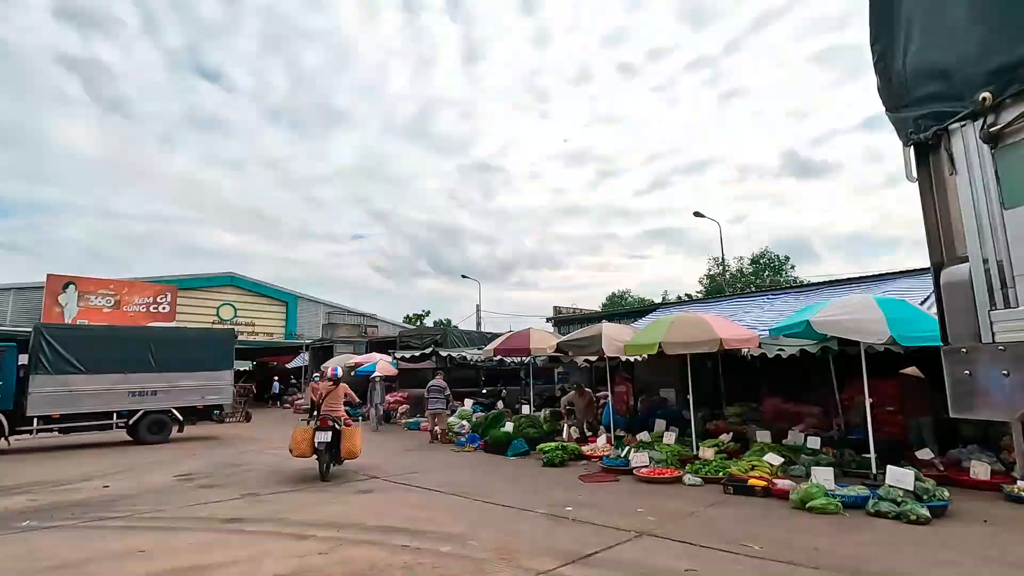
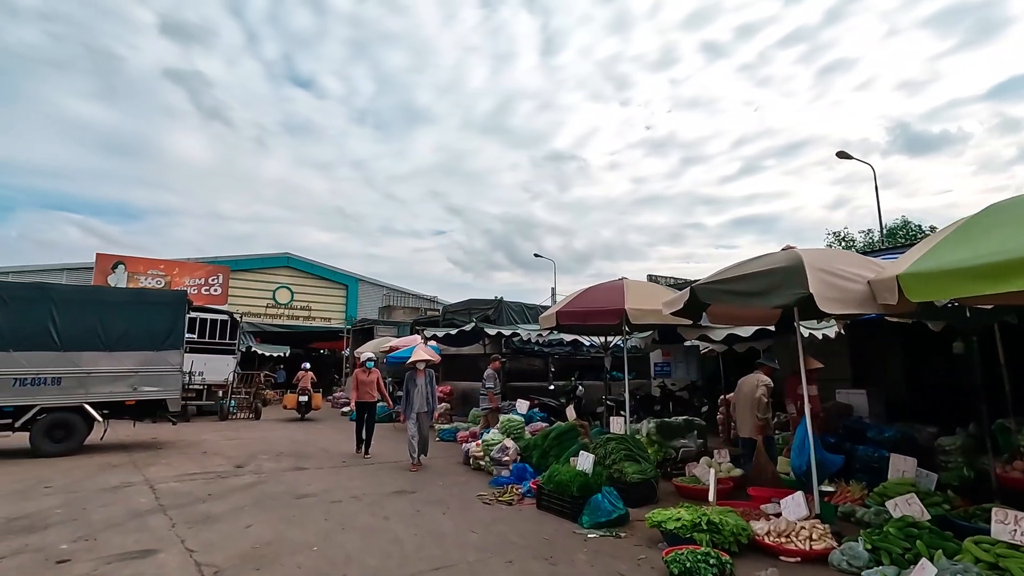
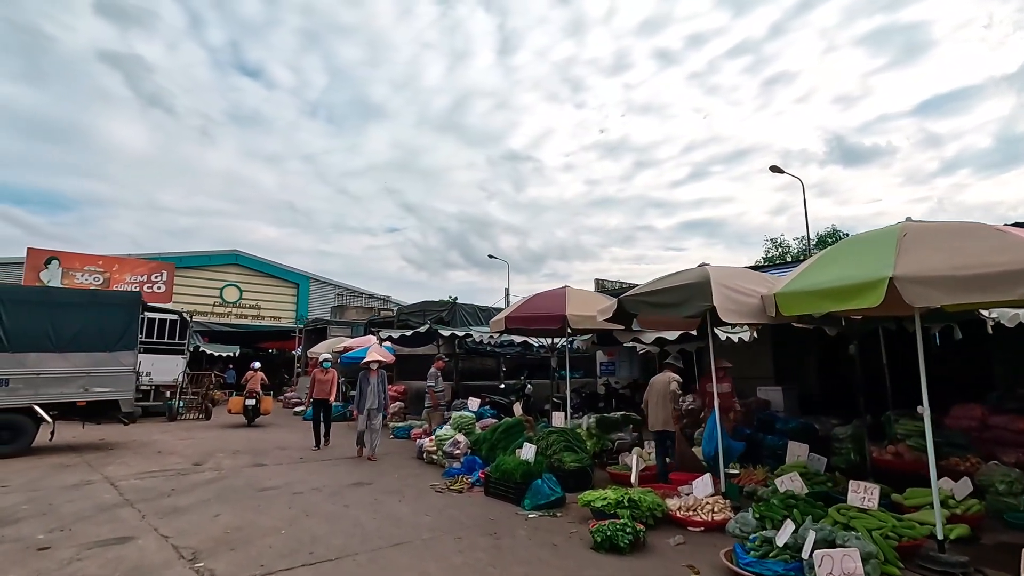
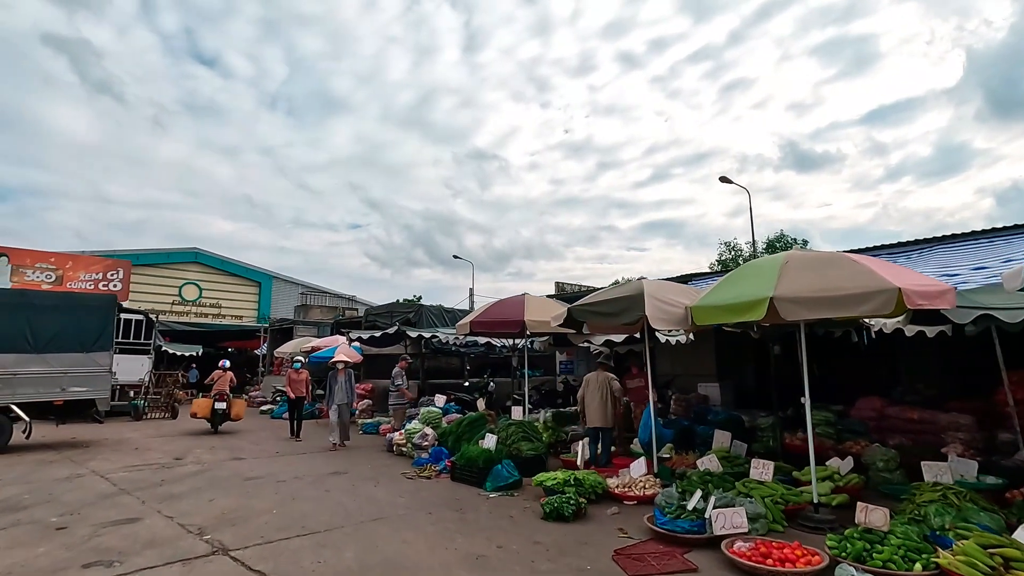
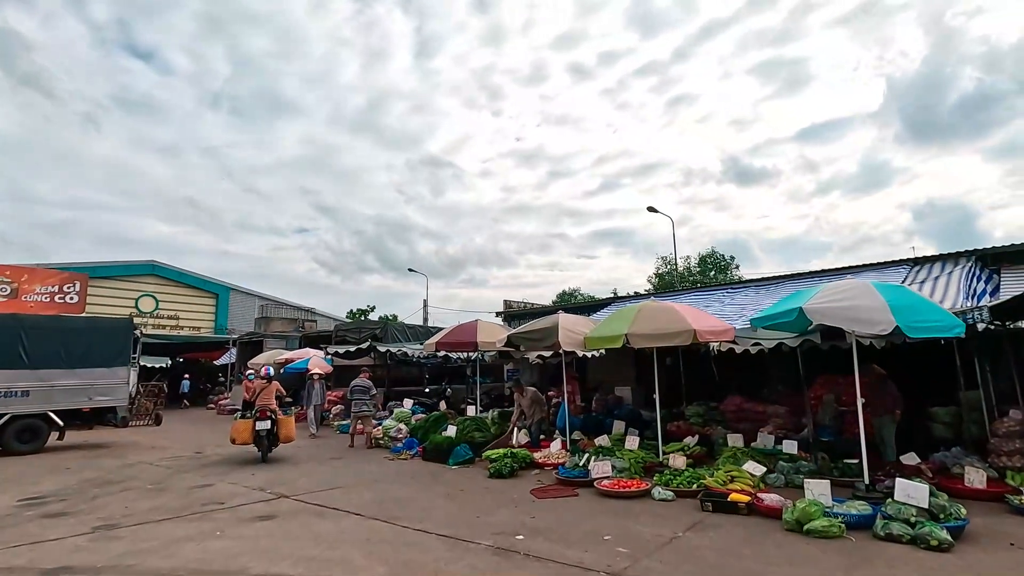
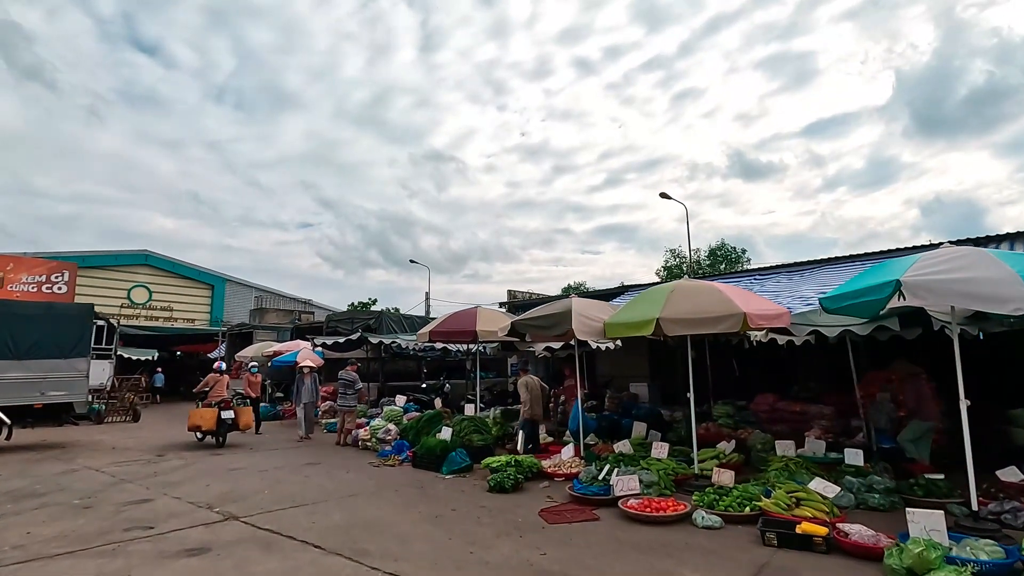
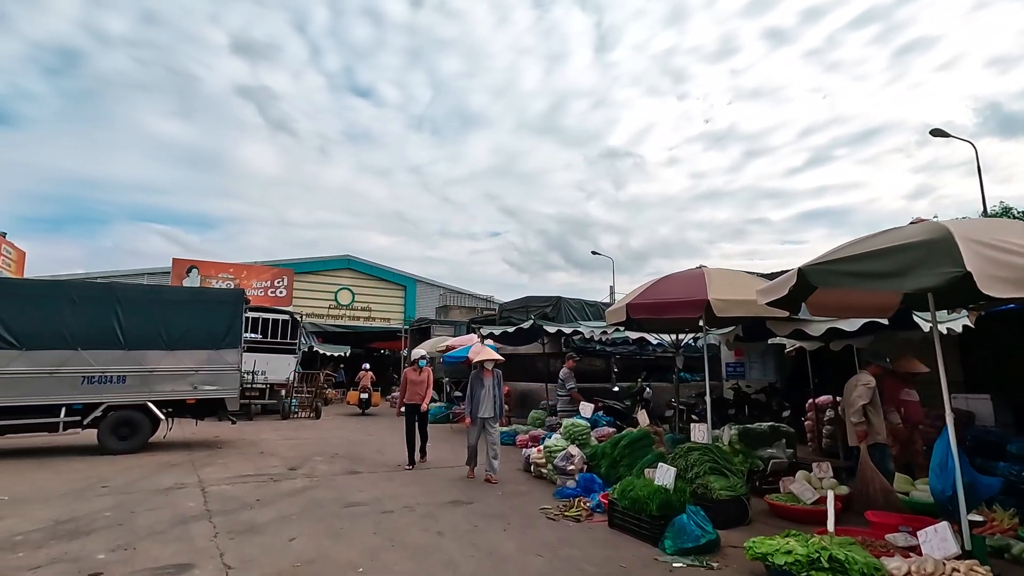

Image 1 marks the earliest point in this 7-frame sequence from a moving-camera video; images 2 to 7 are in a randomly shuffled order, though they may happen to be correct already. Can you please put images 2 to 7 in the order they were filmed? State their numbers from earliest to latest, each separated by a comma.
5, 6, 4, 3, 2, 7
